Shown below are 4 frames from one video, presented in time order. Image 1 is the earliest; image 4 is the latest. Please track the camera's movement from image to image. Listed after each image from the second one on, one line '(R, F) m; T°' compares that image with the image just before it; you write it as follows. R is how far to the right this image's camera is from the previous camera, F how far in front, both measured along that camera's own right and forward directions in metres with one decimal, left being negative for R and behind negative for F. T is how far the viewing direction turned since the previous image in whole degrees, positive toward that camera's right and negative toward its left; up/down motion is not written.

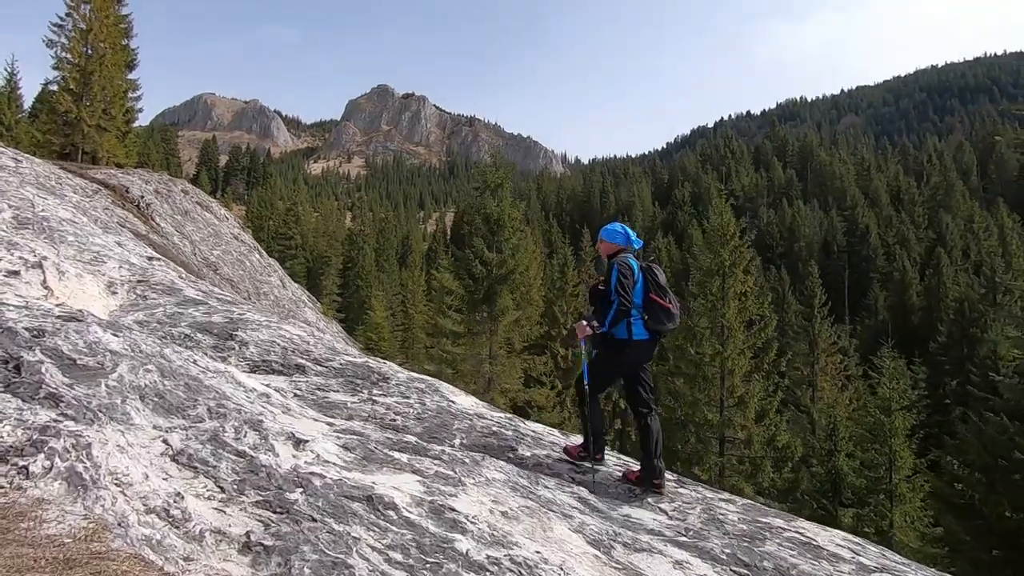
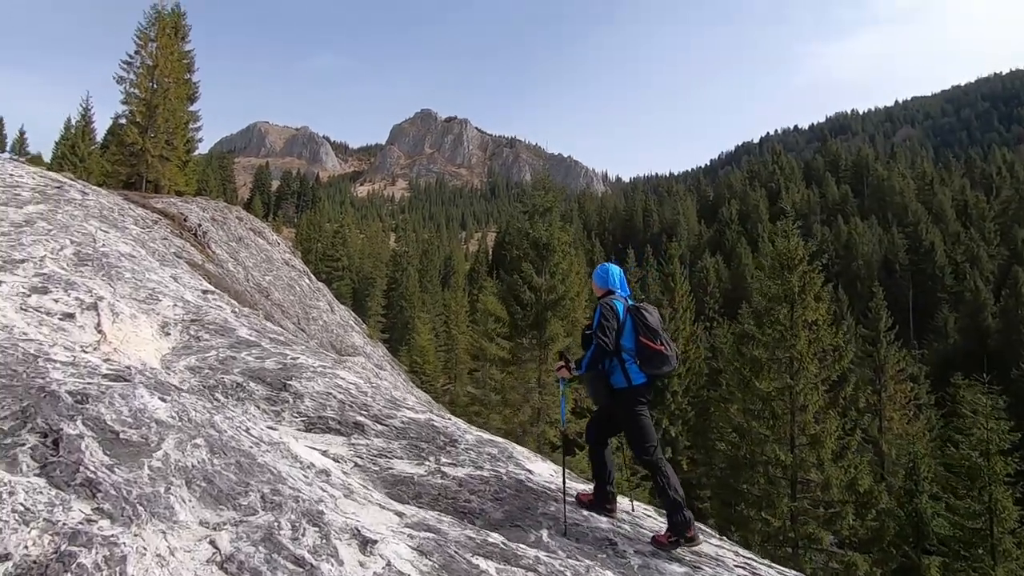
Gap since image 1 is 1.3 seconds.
(-0.4, +0.6) m; -4°
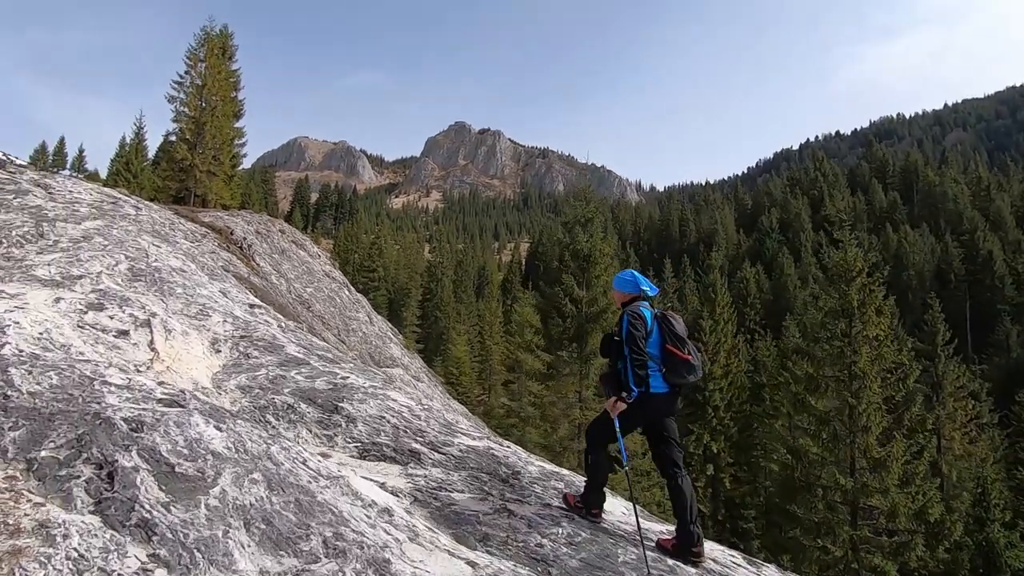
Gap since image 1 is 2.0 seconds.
(-0.3, +0.3) m; -3°
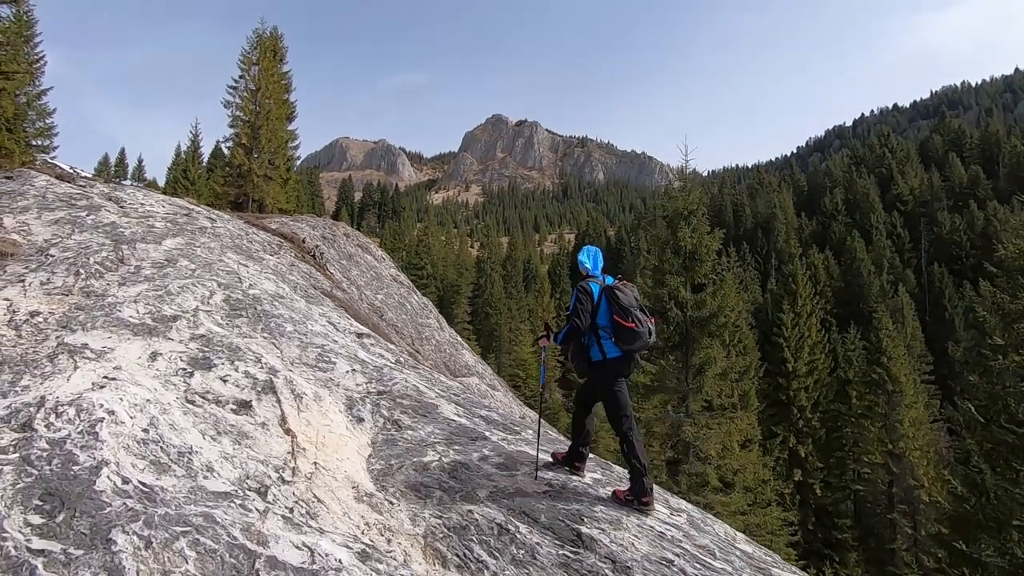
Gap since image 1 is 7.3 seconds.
(-2.0, +2.2) m; -4°
